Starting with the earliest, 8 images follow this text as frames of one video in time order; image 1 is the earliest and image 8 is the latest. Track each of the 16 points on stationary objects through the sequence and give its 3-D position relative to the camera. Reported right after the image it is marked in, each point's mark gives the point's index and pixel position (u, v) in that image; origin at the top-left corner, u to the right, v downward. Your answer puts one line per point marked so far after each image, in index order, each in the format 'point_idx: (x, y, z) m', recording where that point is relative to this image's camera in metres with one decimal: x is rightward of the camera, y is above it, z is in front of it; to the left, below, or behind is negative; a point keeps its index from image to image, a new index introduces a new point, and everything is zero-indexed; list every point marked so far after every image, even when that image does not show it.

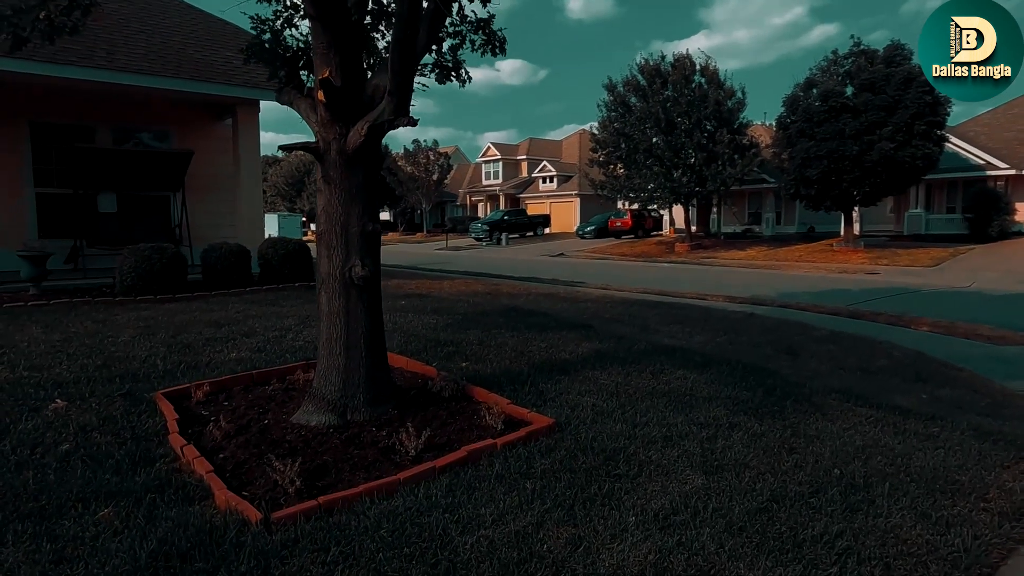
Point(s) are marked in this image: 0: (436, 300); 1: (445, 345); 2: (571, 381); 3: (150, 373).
0: (-1.0, -0.2, +9.0) m
1: (-0.6, -0.5, +6.2) m
2: (+0.4, -0.7, +5.1) m
3: (-2.9, -0.7, +5.2) m
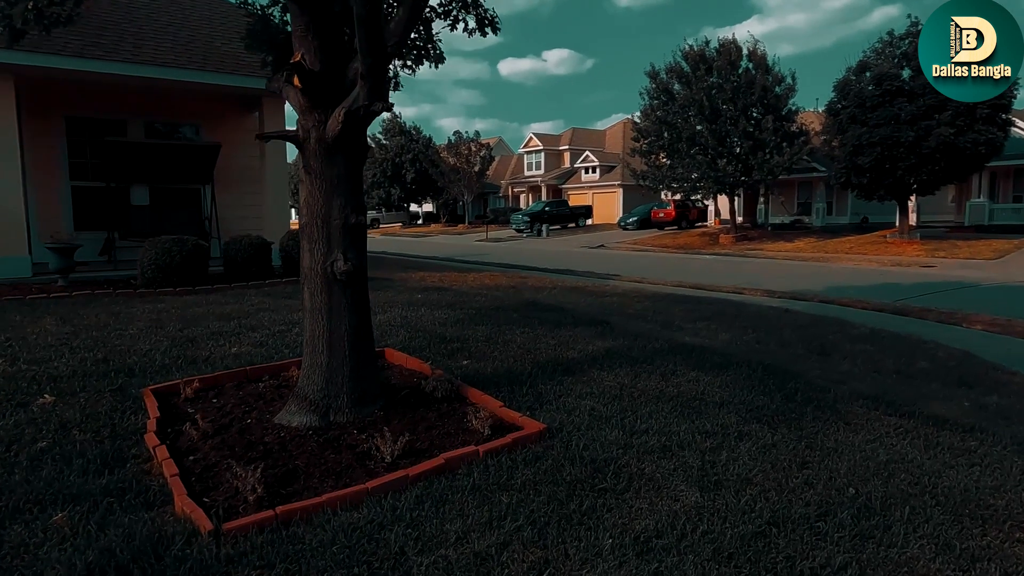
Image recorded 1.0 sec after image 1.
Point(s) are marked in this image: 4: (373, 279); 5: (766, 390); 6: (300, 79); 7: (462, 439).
0: (-0.8, -0.1, +8.8) m
1: (-0.6, -0.5, +6.0) m
2: (+0.4, -0.7, +4.8) m
3: (-2.8, -0.6, +5.1) m
4: (-2.1, +0.1, +10.1) m
5: (+1.8, -0.7, +4.8) m
6: (-1.2, +1.2, +3.7) m
7: (-0.3, -0.9, +3.9) m
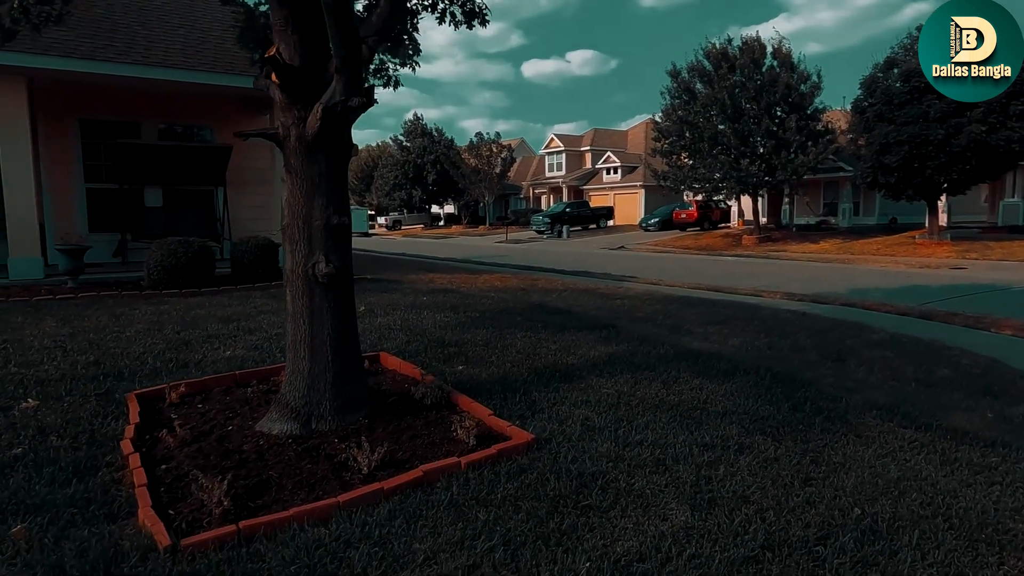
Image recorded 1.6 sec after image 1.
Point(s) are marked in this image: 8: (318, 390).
0: (-0.7, -0.1, +8.7) m
1: (-0.6, -0.5, +5.8) m
2: (+0.4, -0.7, +4.7) m
3: (-2.9, -0.6, +5.1) m
4: (-2.0, +0.1, +10.0) m
5: (+1.8, -0.8, +4.6) m
6: (-1.3, +1.1, +3.6) m
7: (-0.4, -0.9, +3.7) m
8: (-1.2, -0.6, +4.0) m
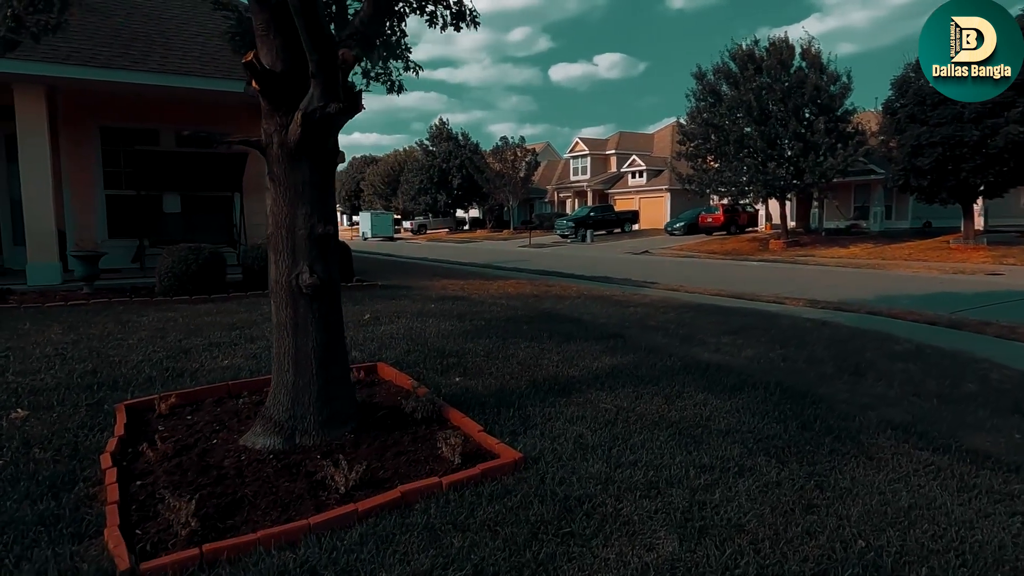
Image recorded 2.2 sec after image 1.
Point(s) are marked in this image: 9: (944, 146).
0: (-0.5, -0.2, +8.6) m
1: (-0.6, -0.6, +5.7) m
2: (+0.4, -0.8, +4.5) m
3: (-2.9, -0.7, +5.0) m
4: (-1.8, 0.0, +9.9) m
5: (+1.8, -0.8, +4.3) m
6: (-1.3, +1.1, +3.5) m
7: (-0.4, -1.0, +3.6) m
8: (-1.2, -0.7, +3.9) m
9: (+12.8, +4.2, +19.6) m
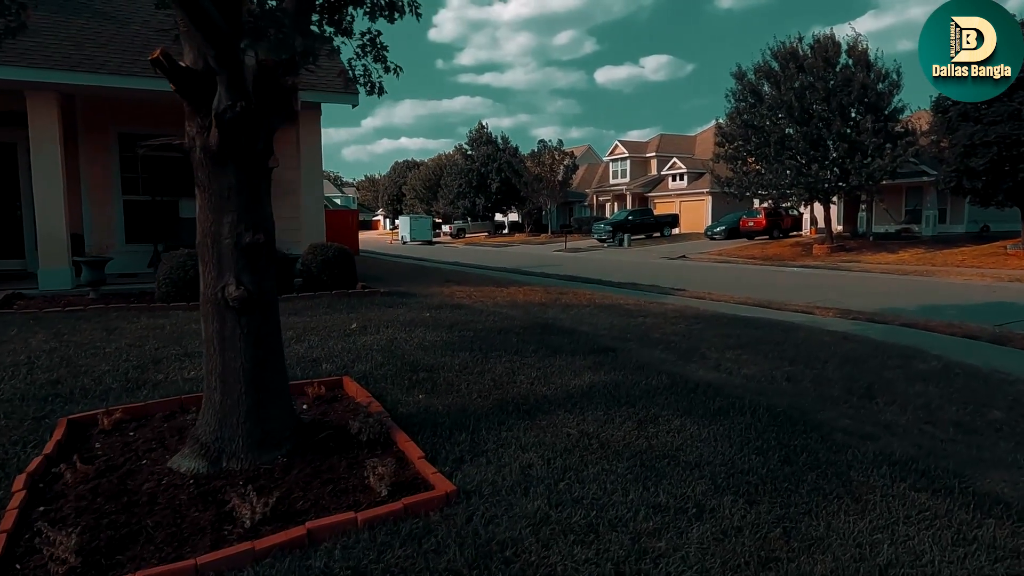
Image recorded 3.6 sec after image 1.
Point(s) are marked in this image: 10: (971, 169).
0: (-0.5, -0.3, +8.2) m
1: (-0.7, -0.7, +5.4) m
2: (+0.1, -0.9, +4.1) m
3: (-3.1, -0.8, +4.9) m
4: (-1.7, -0.1, +9.7) m
5: (+1.5, -0.9, +3.9) m
6: (-1.7, +1.0, +3.2) m
7: (-0.8, -1.0, +3.3) m
8: (-1.5, -0.7, +3.6) m
9: (+13.6, +4.0, +18.4) m
10: (+13.3, +3.5, +19.3) m
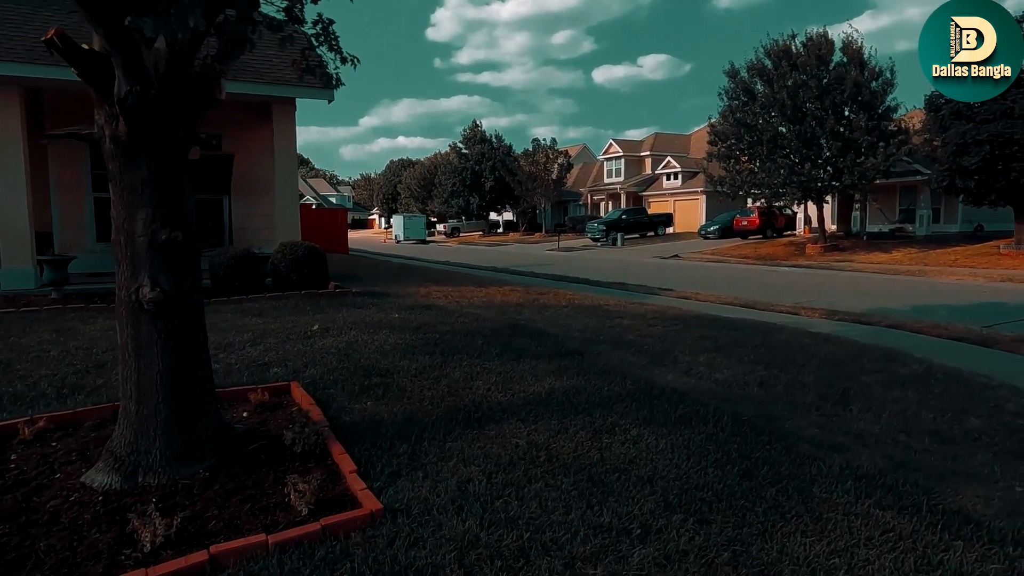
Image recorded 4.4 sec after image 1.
0: (-0.9, -0.3, +8.0) m
1: (-1.1, -0.7, +5.1) m
2: (-0.2, -0.9, +3.9) m
3: (-3.4, -0.8, +4.6) m
4: (-2.0, -0.1, +9.5) m
5: (+1.1, -0.9, +3.6) m
6: (-2.0, +1.0, +3.0) m
7: (-1.1, -1.0, +3.0) m
8: (-1.9, -0.8, +3.4) m
9: (+13.2, +4.0, +18.2) m
10: (+13.0, +3.5, +19.1) m
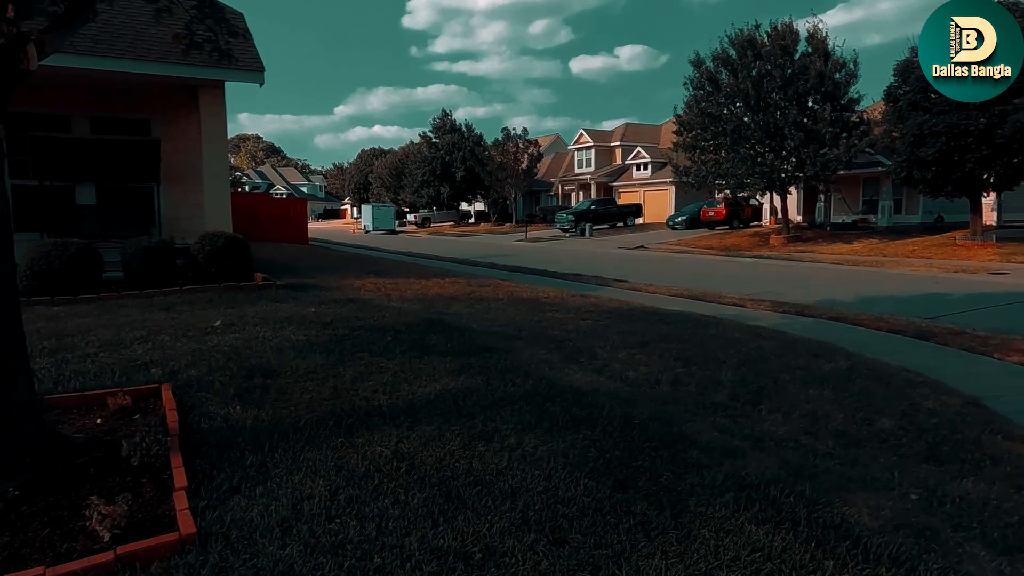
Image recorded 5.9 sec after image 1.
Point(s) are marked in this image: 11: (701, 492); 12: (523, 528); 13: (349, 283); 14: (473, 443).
0: (-1.7, -0.2, +7.6) m
1: (-1.8, -0.6, +4.7) m
2: (-0.9, -0.9, +3.5) m
3: (-4.2, -0.7, +4.2) m
4: (-2.9, 0.0, +9.1) m
5: (+0.4, -0.9, +3.4) m
6: (-2.7, +1.0, +2.6) m
7: (-1.8, -1.0, +2.7) m
8: (-2.6, -0.7, +3.0) m
9: (+12.0, +4.2, +18.3) m
10: (+11.7, +3.7, +19.1) m
11: (+0.9, -1.0, +3.2) m
12: (0.0, -1.0, +2.8) m
13: (-2.5, +0.1, +10.0) m
14: (-0.2, -0.8, +3.6) m
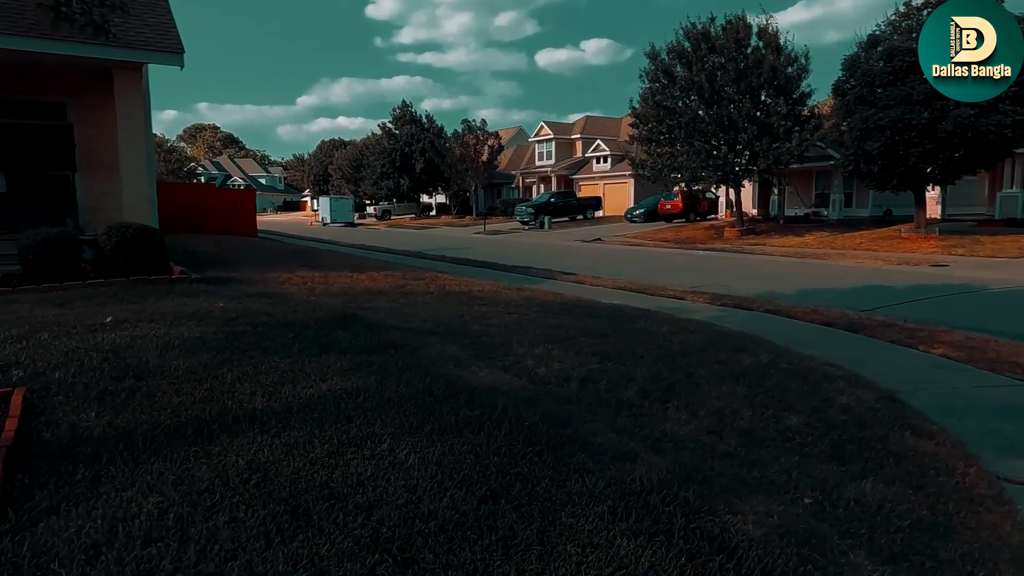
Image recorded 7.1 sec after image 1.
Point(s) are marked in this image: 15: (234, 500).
0: (-2.5, -0.1, +7.2) m
1: (-2.5, -0.6, +4.4) m
2: (-1.6, -0.8, +3.2) m
3: (-4.8, -0.7, +3.7) m
4: (-3.8, +0.1, +8.6) m
5: (-0.2, -0.9, +3.1) m
6: (-3.3, +1.0, +2.1) m
7: (-2.4, -1.0, +2.3) m
8: (-3.2, -0.7, +2.6) m
9: (+10.6, +4.4, +18.5) m
10: (+10.3, +4.0, +19.3) m
11: (+0.3, -0.9, +3.0) m
12: (-0.5, -1.0, +2.6) m
13: (-3.4, +0.2, +9.6) m
14: (-0.8, -0.8, +3.3) m
15: (-1.2, -0.9, +2.8) m
